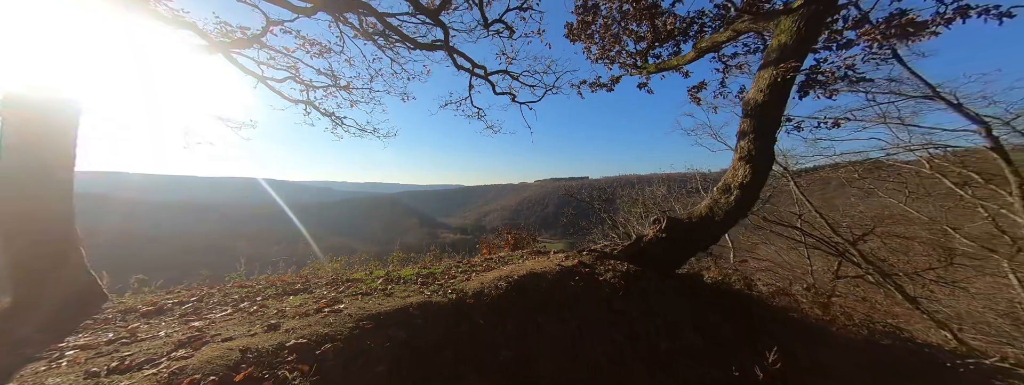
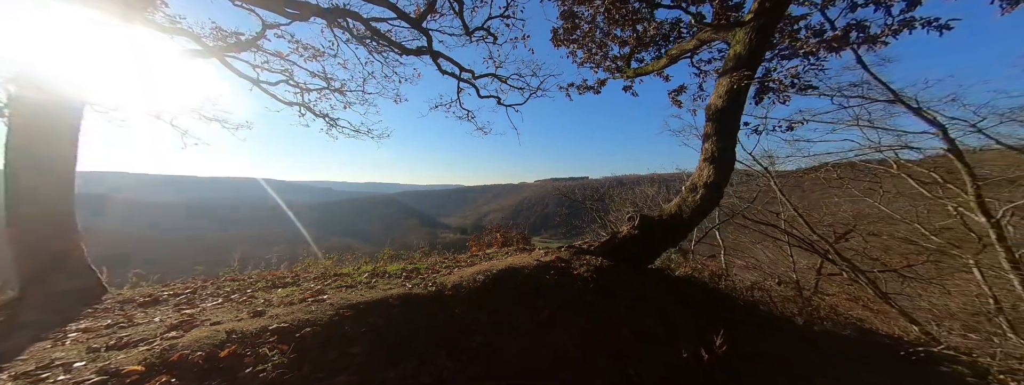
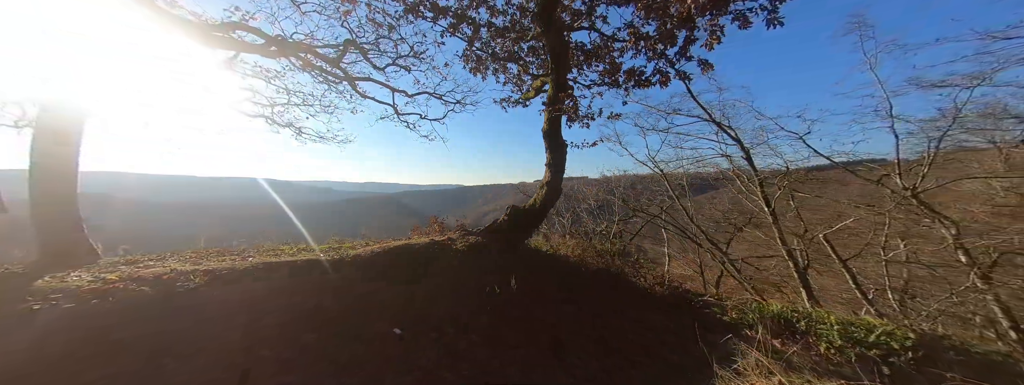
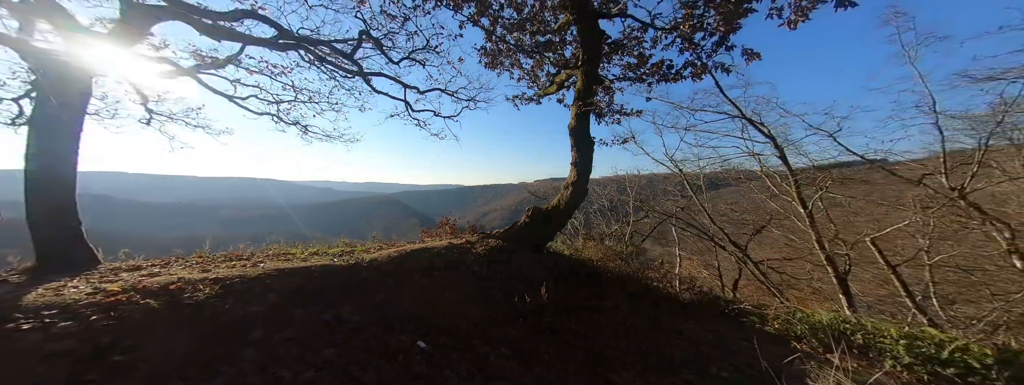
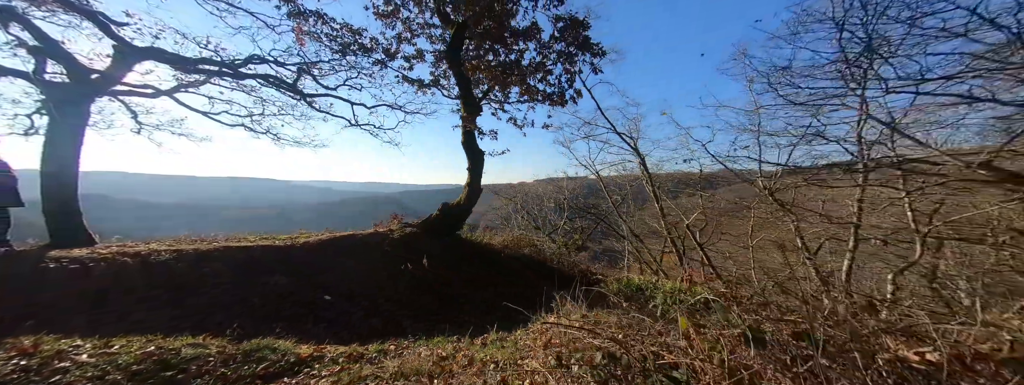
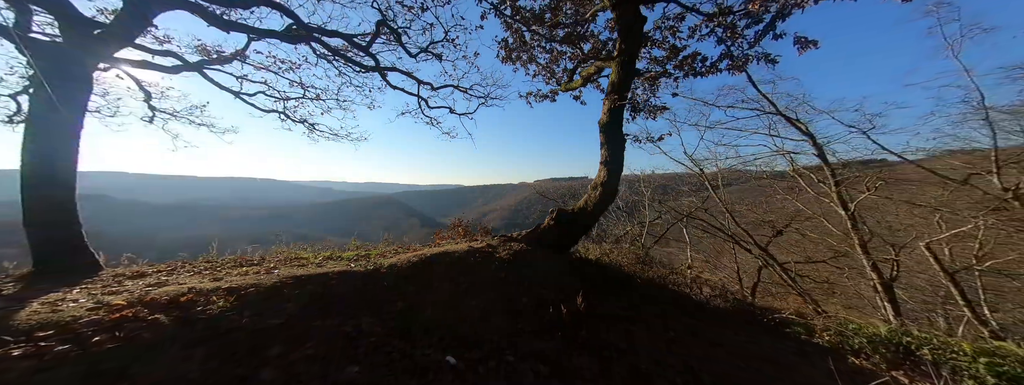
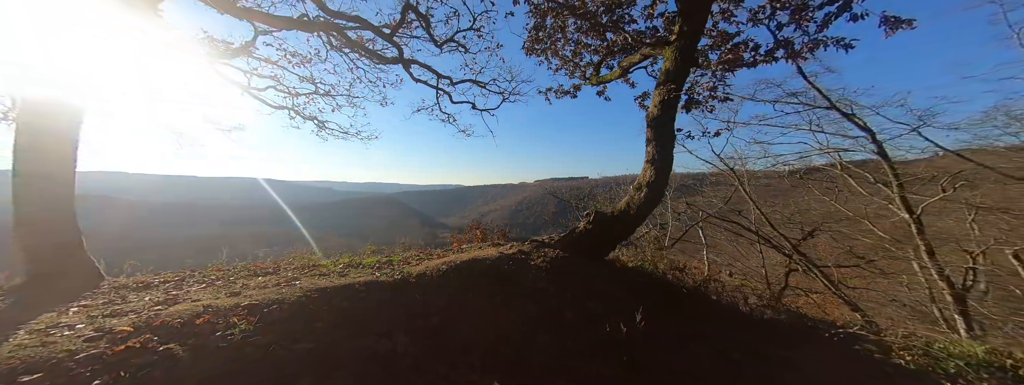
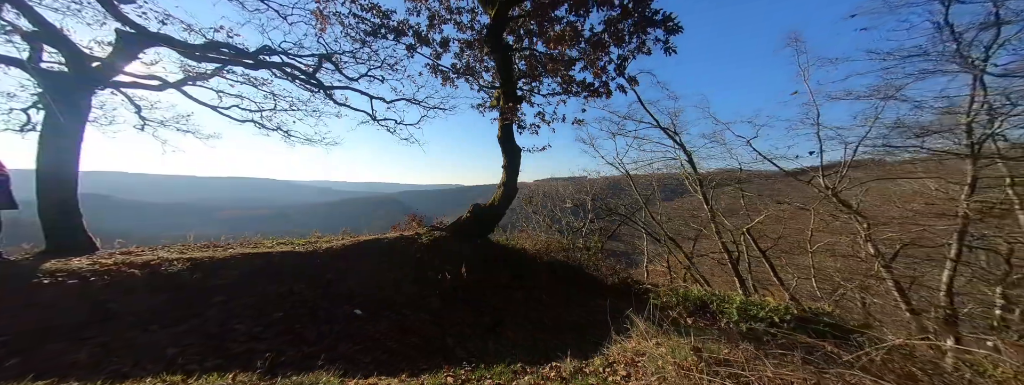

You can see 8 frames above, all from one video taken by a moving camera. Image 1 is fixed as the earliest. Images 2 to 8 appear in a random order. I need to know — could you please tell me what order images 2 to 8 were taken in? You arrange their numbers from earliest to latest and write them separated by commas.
2, 7, 6, 4, 3, 8, 5
